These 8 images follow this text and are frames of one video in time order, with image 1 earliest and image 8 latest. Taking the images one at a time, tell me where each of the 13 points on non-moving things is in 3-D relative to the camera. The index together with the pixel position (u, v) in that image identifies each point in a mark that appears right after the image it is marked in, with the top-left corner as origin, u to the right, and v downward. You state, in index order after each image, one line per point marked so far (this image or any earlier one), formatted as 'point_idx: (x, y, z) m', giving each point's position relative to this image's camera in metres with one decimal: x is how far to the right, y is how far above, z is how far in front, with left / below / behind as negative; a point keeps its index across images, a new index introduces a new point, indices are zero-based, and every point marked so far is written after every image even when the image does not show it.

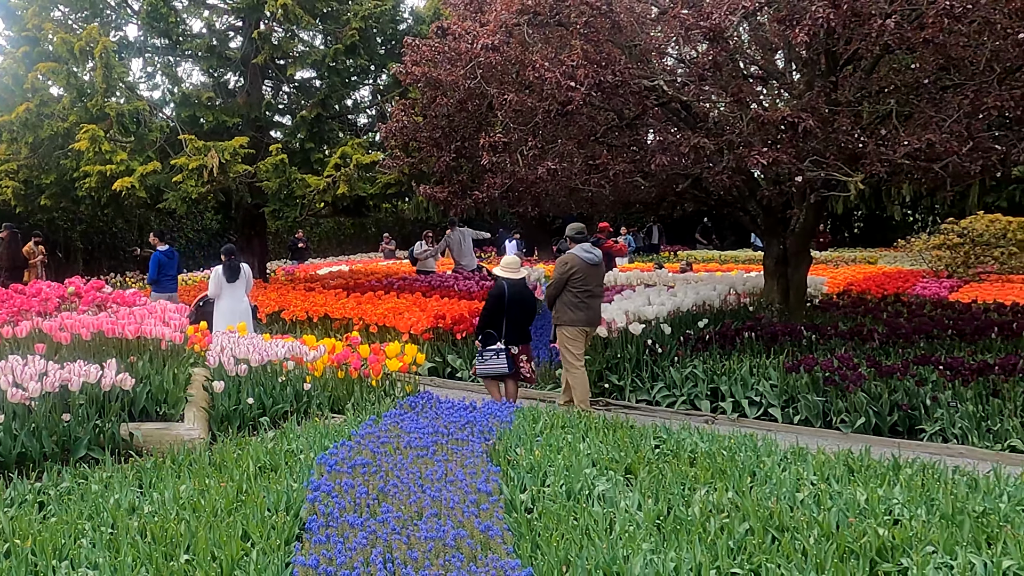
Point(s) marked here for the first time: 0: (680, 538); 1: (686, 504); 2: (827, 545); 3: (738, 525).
0: (+1.1, -1.5, +3.8) m
1: (+1.1, -1.4, +4.3) m
2: (+1.9, -1.5, +3.7) m
3: (+1.4, -1.4, +4.0) m
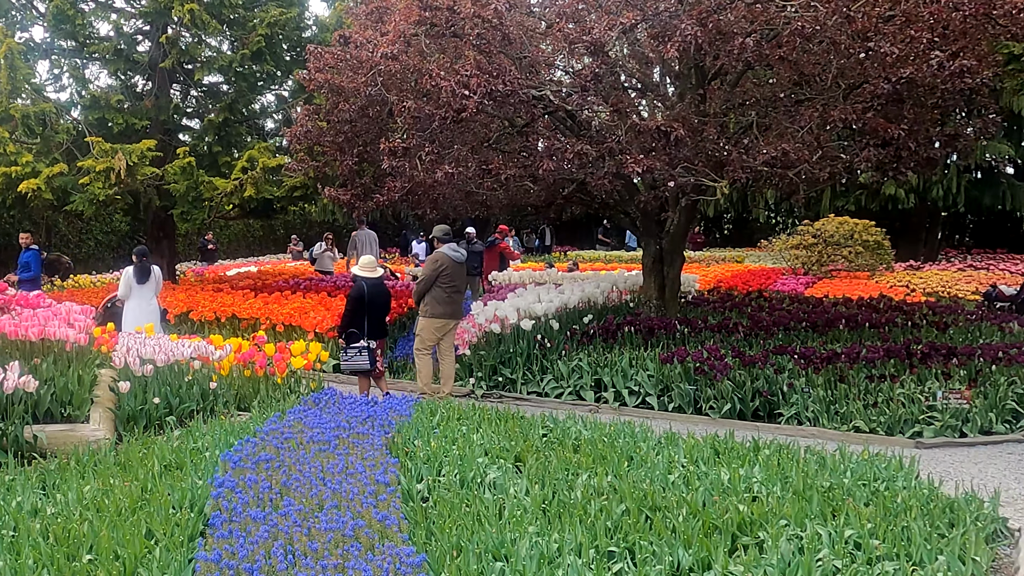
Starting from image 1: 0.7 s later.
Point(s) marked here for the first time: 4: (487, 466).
0: (+0.4, -1.5, +4.1) m
1: (+0.4, -1.4, +4.6) m
2: (+1.2, -1.5, +4.1) m
3: (+0.7, -1.4, +4.3) m
4: (-0.2, -1.3, +4.9) m
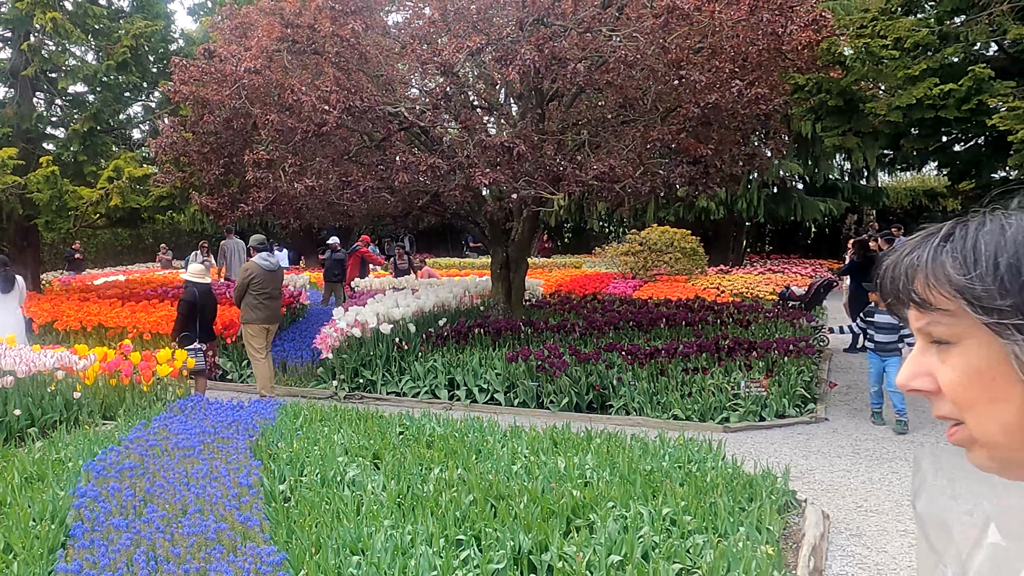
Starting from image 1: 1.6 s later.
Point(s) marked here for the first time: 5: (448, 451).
0: (-0.6, -1.5, +4.4) m
1: (-0.7, -1.5, +4.9) m
2: (+0.2, -1.5, +4.5) m
3: (-0.3, -1.5, +4.6) m
4: (-1.3, -1.4, +5.2) m
5: (-0.5, -1.3, +5.3) m
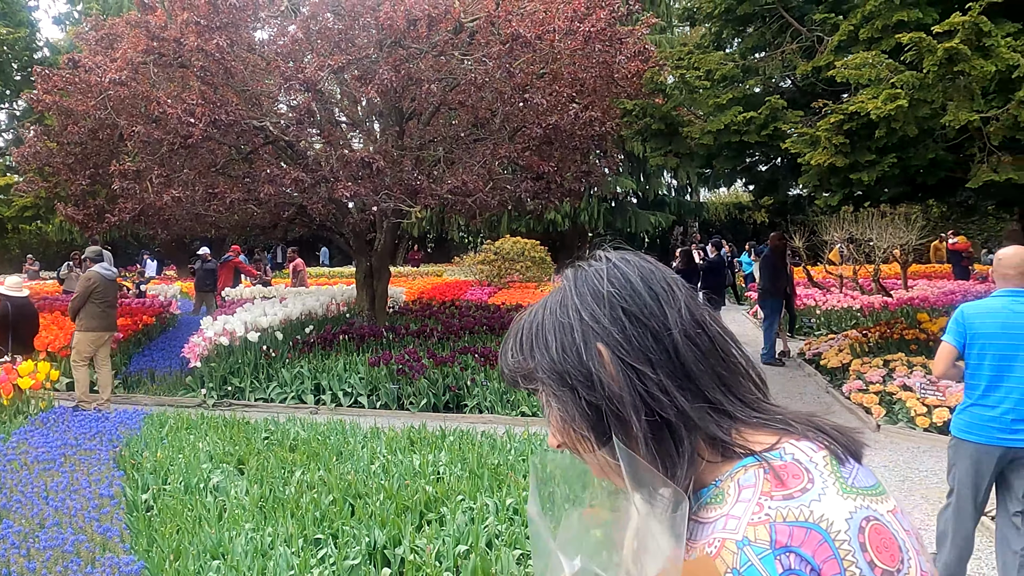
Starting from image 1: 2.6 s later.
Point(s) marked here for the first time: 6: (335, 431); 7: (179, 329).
0: (-1.7, -1.6, +4.6) m
1: (-1.7, -1.5, +5.1) m
2: (-0.9, -1.5, +4.7) m
3: (-1.4, -1.5, +4.8) m
4: (-2.4, -1.5, +5.3) m
5: (-1.7, -1.4, +5.5) m
6: (-1.6, -1.3, +5.9) m
7: (-5.6, -0.7, +10.9) m
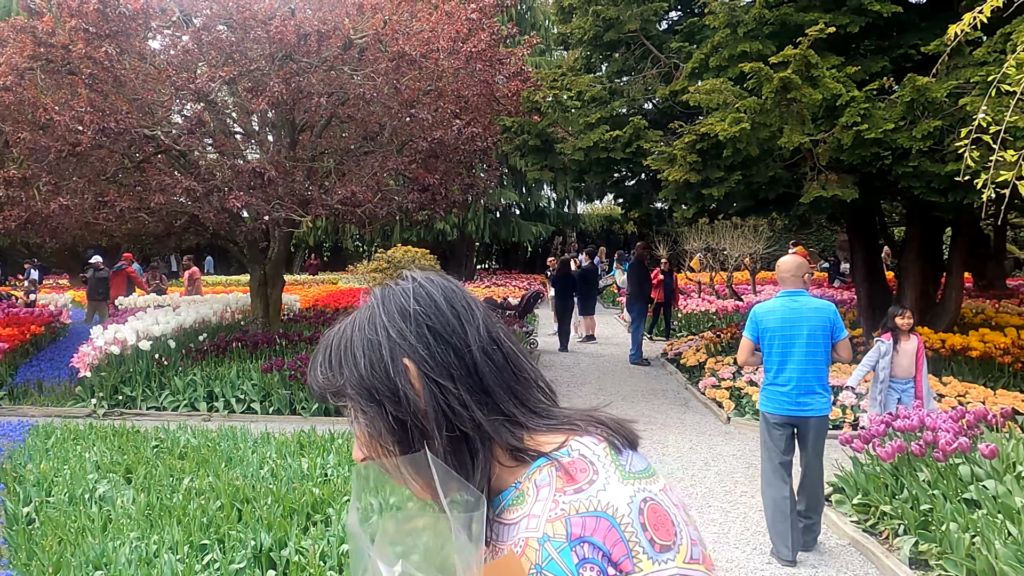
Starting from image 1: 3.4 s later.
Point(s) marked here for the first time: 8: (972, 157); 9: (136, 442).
0: (-2.5, -1.6, +4.6) m
1: (-2.6, -1.6, +5.1) m
2: (-1.7, -1.6, +4.8) m
3: (-2.2, -1.6, +4.8) m
4: (-3.3, -1.5, +5.2) m
5: (-2.6, -1.5, +5.5) m
6: (-2.6, -1.4, +6.0) m
7: (-7.0, -0.8, +10.6) m
8: (+2.6, +0.7, +3.7) m
9: (-3.3, -1.4, +5.9) m
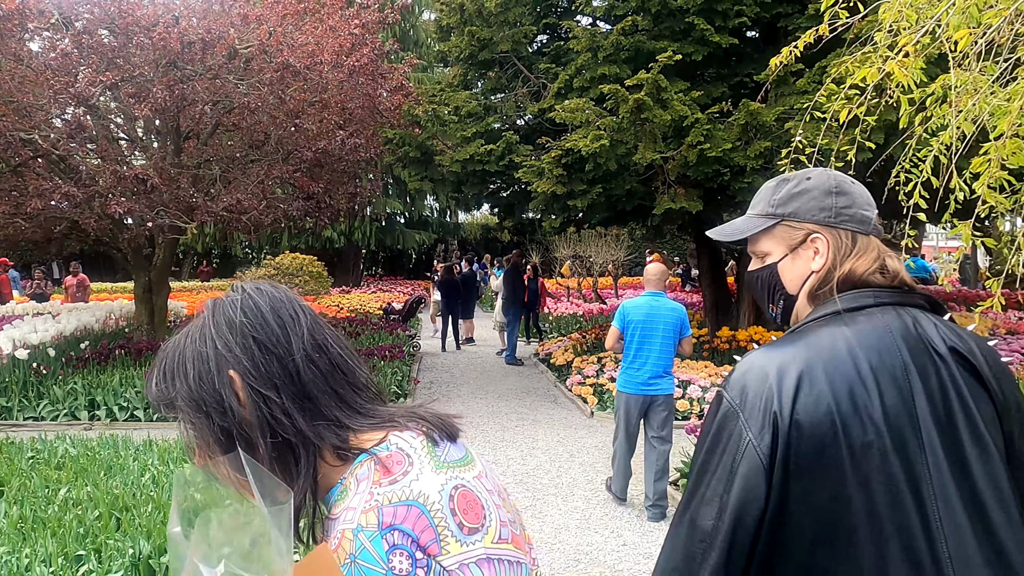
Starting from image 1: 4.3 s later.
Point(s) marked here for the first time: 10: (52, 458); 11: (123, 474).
0: (-3.4, -1.7, +4.6) m
1: (-3.5, -1.6, +5.0) m
2: (-2.6, -1.7, +4.8) m
3: (-3.1, -1.7, +4.8) m
4: (-4.2, -1.6, +5.1) m
5: (-3.5, -1.5, +5.4) m
6: (-3.6, -1.4, +5.9) m
7: (-8.5, -0.9, +10.0) m
8: (+1.8, +0.7, +4.2) m
9: (-4.3, -1.5, +5.8) m
10: (-3.9, -1.5, +5.7) m
11: (-3.2, -1.5, +5.4) m
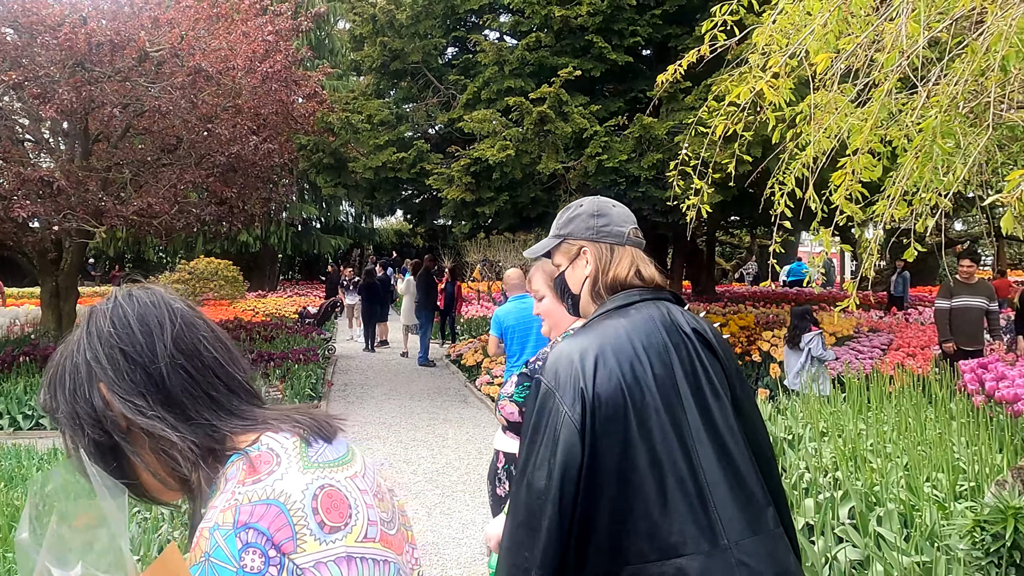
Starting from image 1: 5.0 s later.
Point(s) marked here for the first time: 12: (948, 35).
0: (-4.0, -1.7, +4.4) m
1: (-4.2, -1.7, +4.9) m
2: (-3.3, -1.7, +4.8) m
3: (-3.8, -1.7, +4.7) m
4: (-4.9, -1.7, +4.9) m
5: (-4.3, -1.6, +5.3) m
6: (-4.3, -1.5, +5.8) m
7: (-9.6, -1.0, +9.5) m
8: (+1.2, +0.7, +4.5) m
9: (-5.1, -1.5, +5.6) m
10: (-4.7, -1.5, +5.5) m
11: (-3.9, -1.6, +5.3) m
12: (+2.4, +1.4, +3.6) m
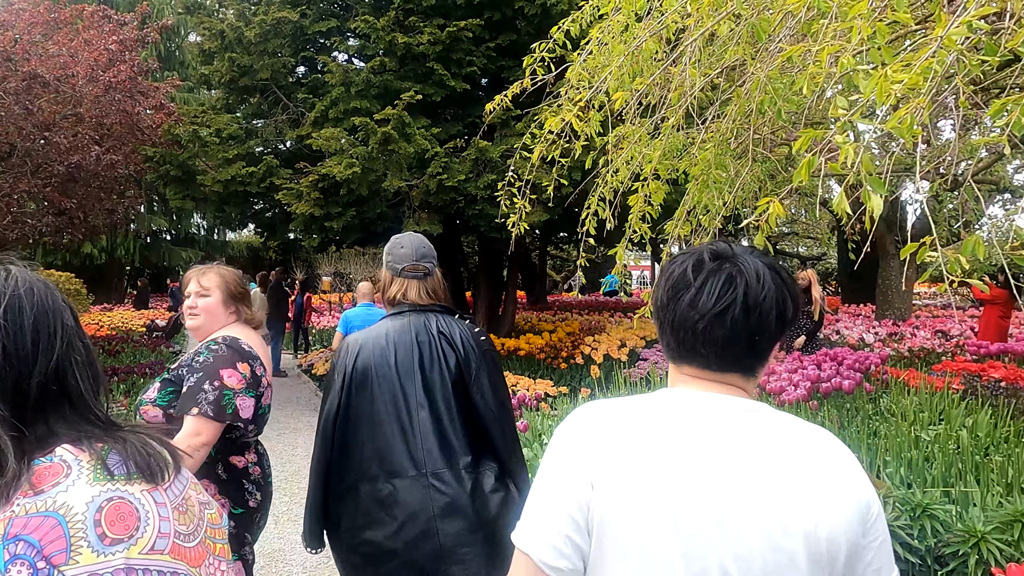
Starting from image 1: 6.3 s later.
0: (-5.1, -1.9, +4.1) m
1: (-5.4, -1.8, +4.5) m
2: (-4.4, -1.8, +4.5) m
3: (-4.9, -1.8, +4.4) m
4: (-6.1, -1.8, +4.4) m
5: (-5.5, -1.7, +4.9) m
6: (-5.6, -1.6, +5.3) m
7: (-11.3, -1.2, +8.2) m
8: (0.0, +0.6, +5.0) m
9: (-6.3, -1.6, +5.0) m
10: (-5.9, -1.7, +5.0) m
11: (-5.1, -1.7, +4.9) m
12: (+1.4, +1.3, +4.2) m
